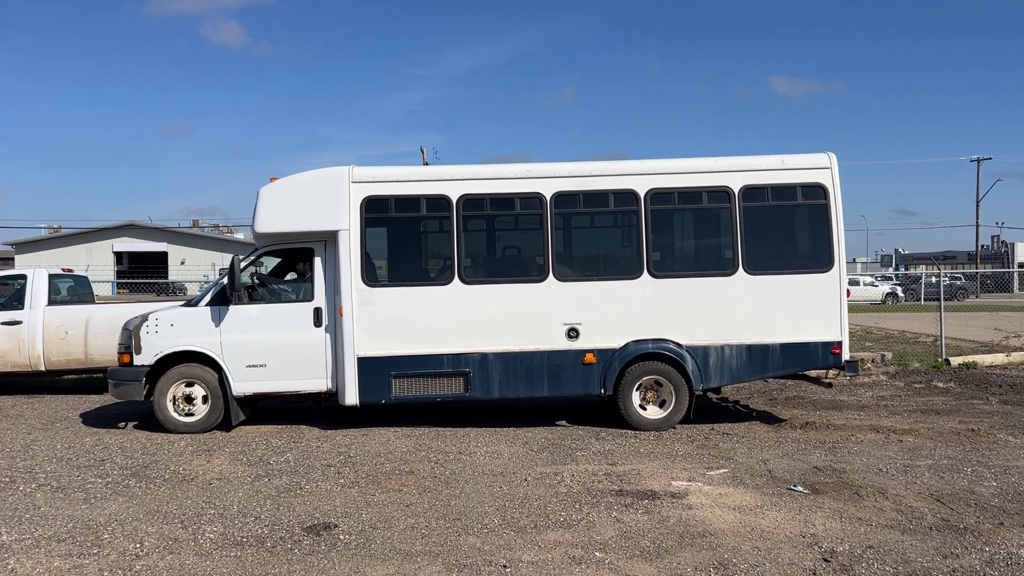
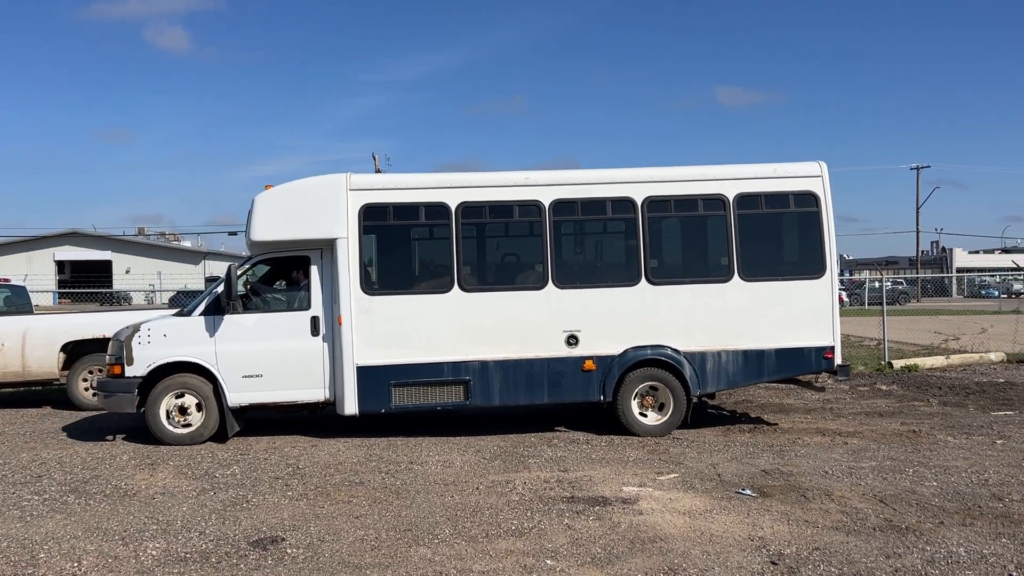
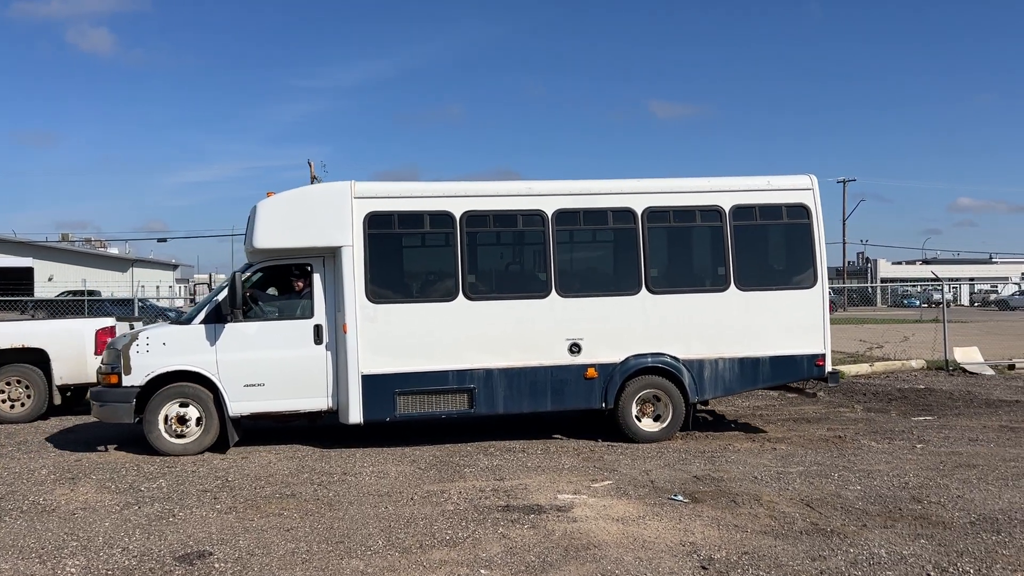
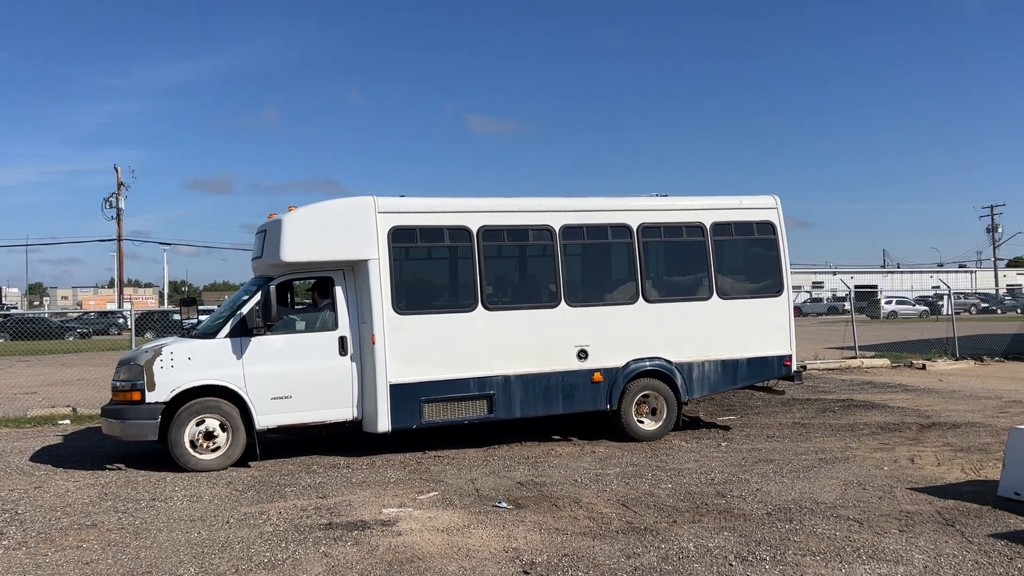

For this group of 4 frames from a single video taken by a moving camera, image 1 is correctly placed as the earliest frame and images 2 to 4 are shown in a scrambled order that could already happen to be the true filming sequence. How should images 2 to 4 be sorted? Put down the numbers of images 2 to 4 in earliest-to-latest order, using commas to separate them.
2, 3, 4
